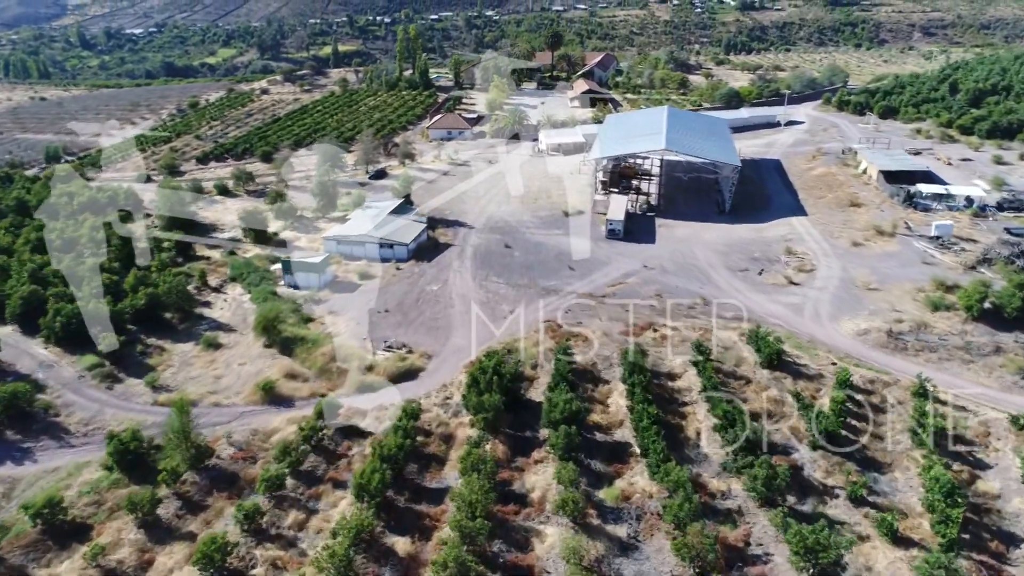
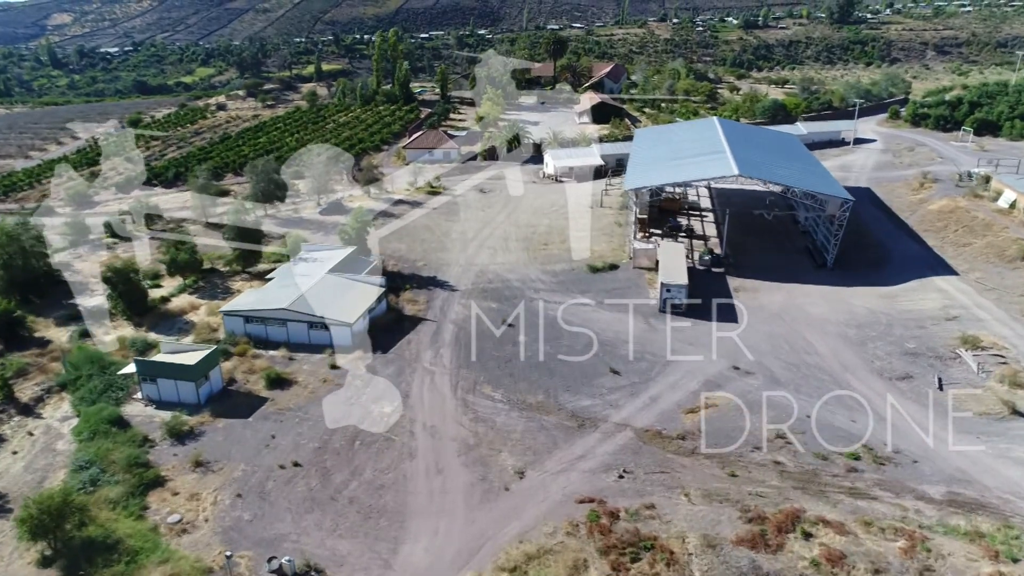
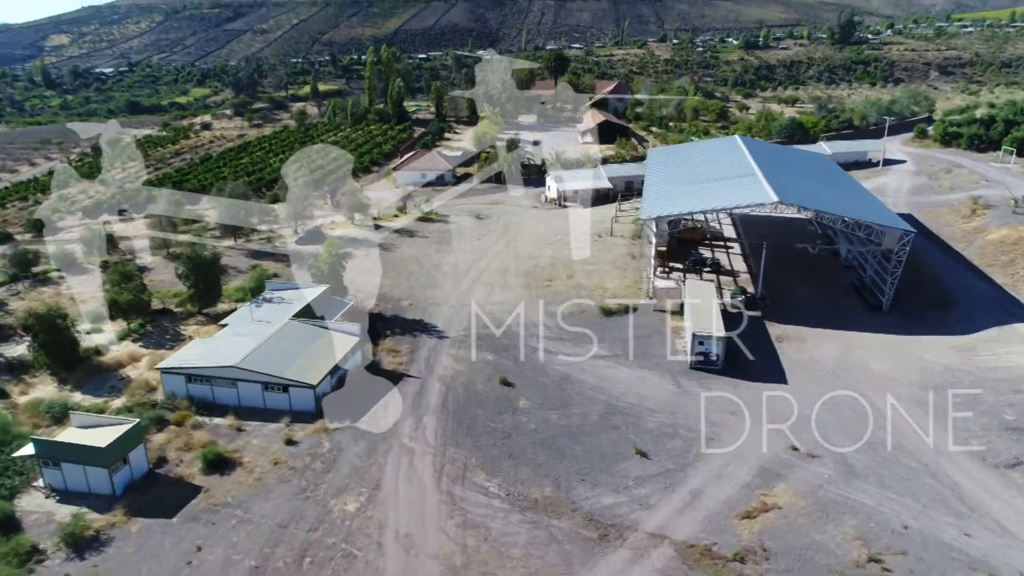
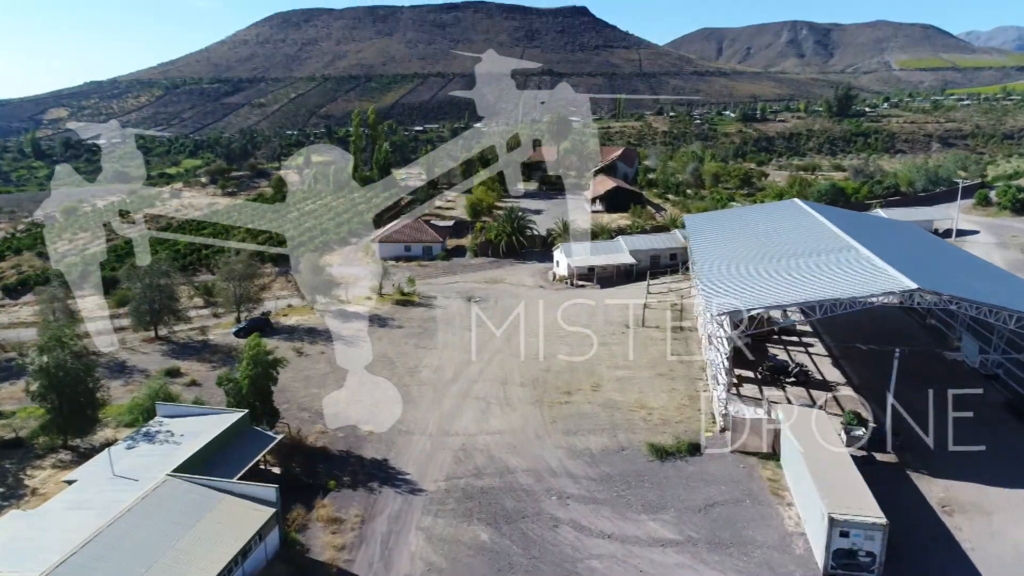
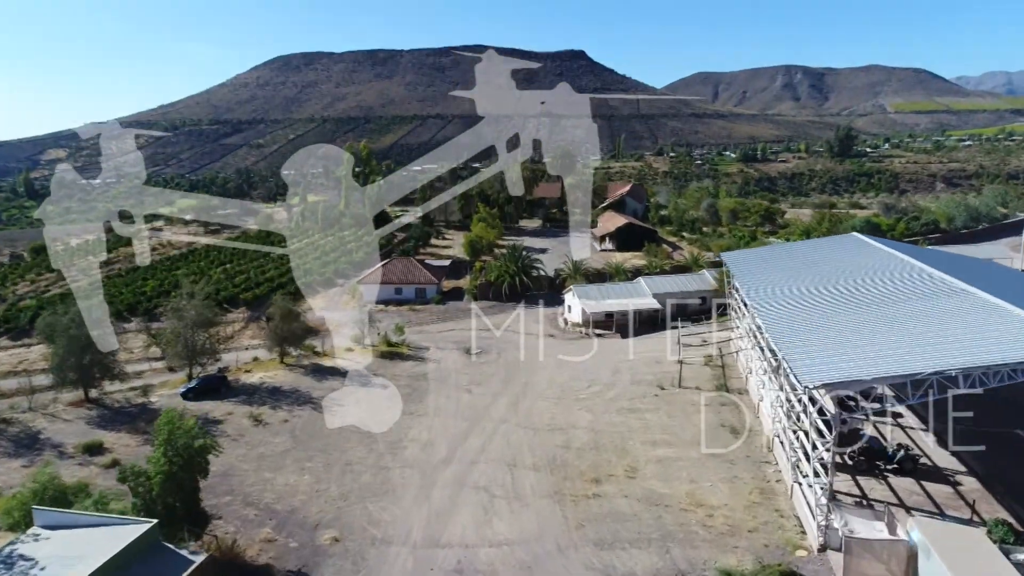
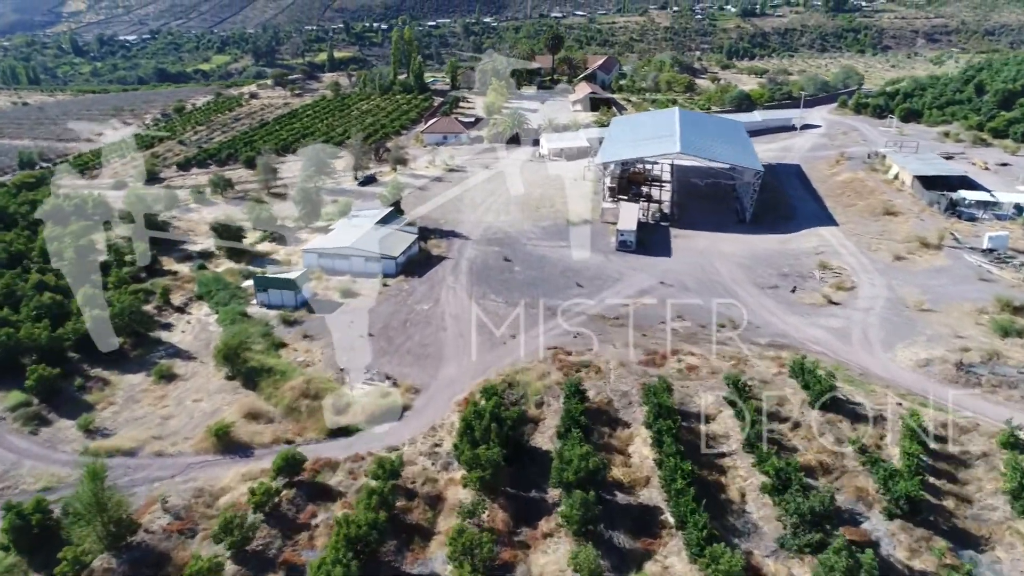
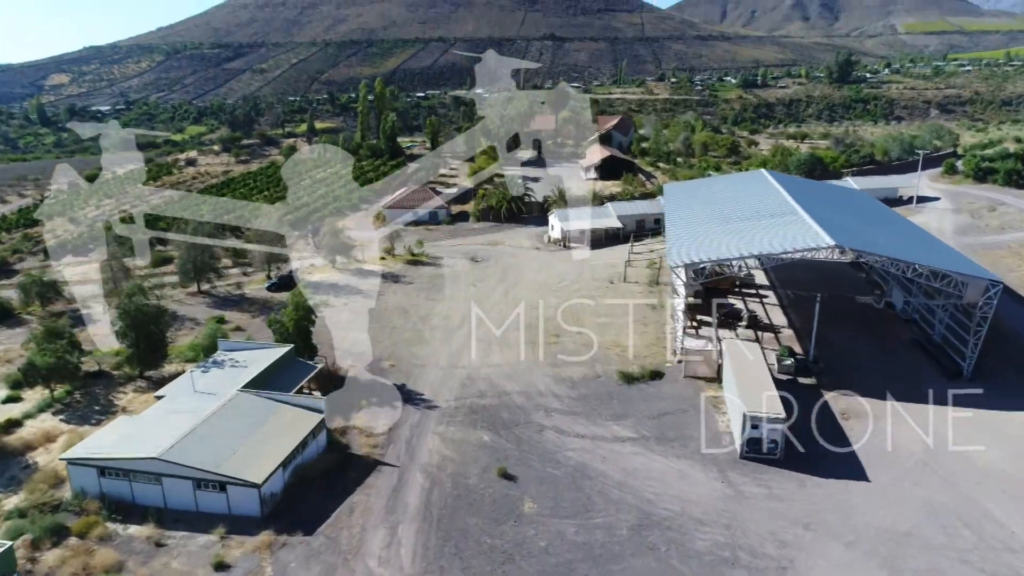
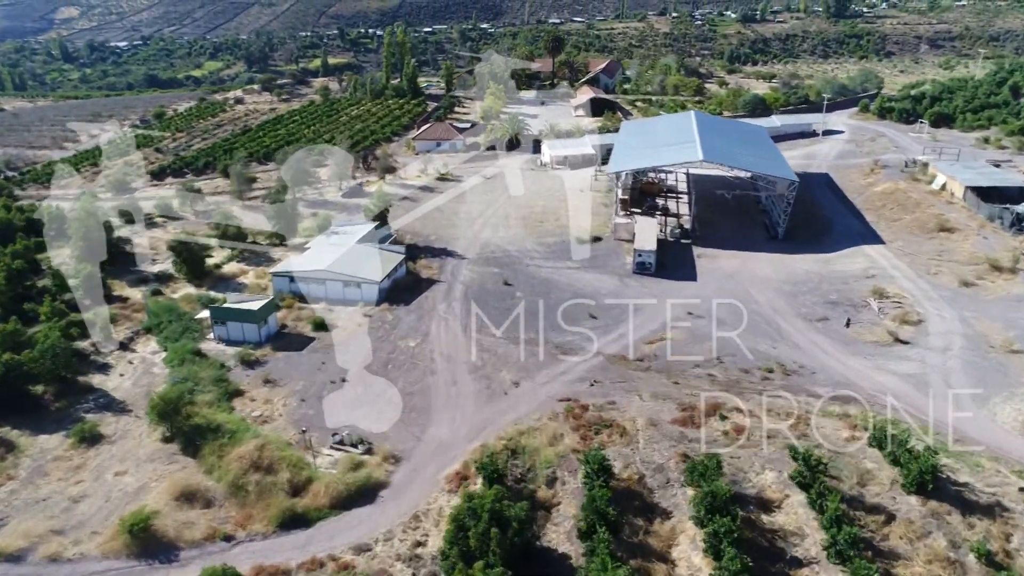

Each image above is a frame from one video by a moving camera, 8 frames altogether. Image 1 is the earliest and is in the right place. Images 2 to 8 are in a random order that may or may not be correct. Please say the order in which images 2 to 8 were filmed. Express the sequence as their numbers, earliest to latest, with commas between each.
6, 8, 2, 3, 7, 4, 5
